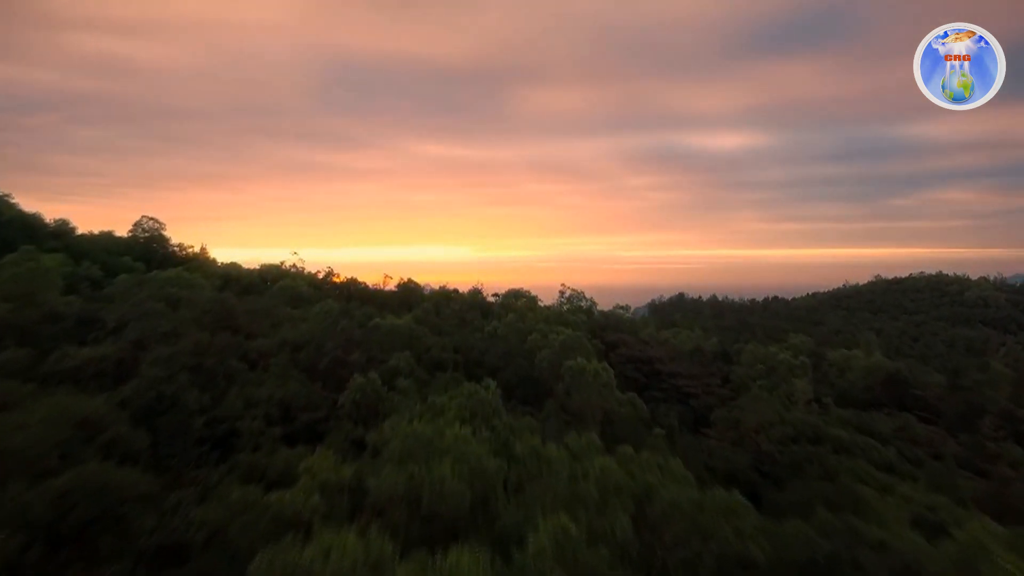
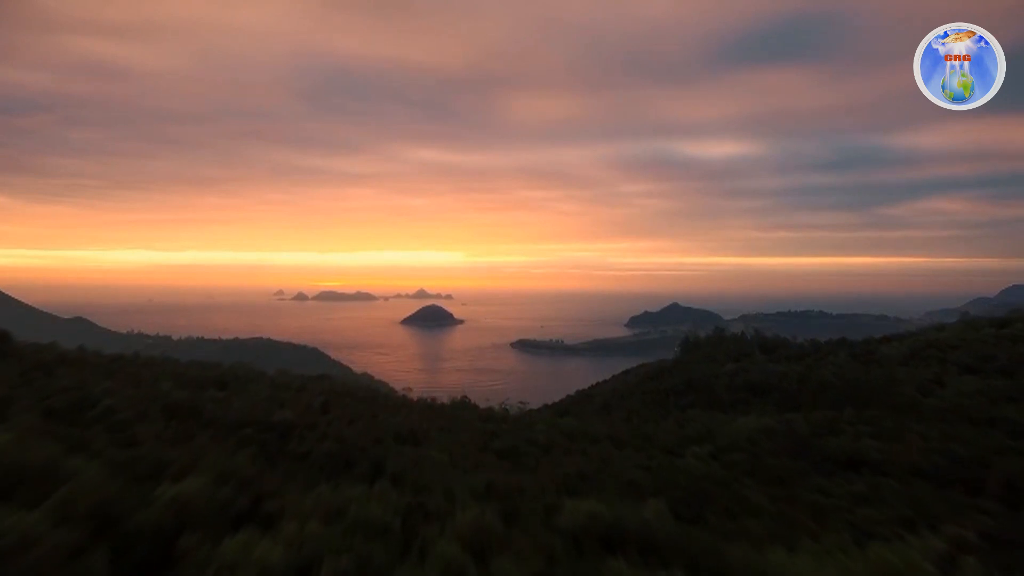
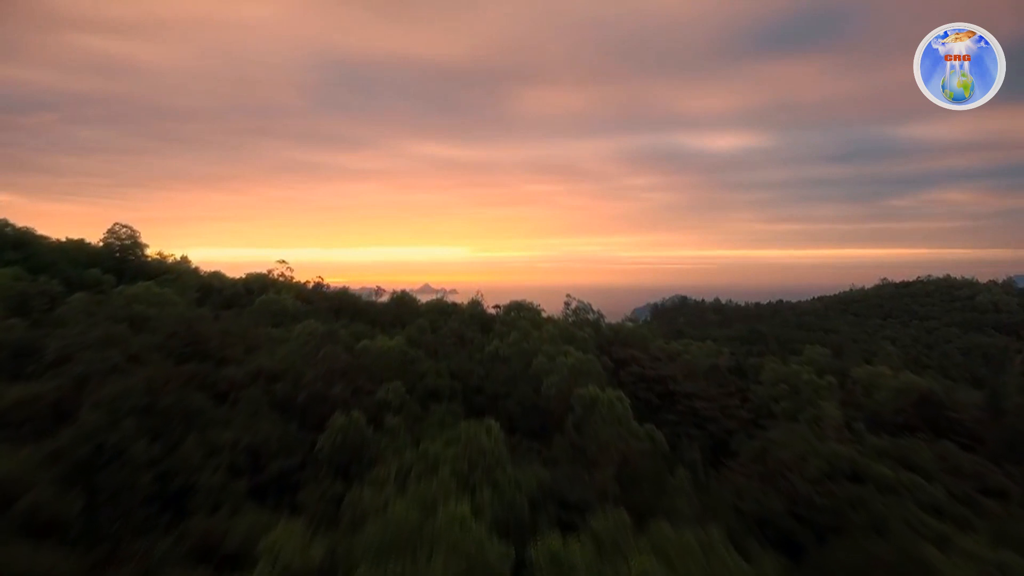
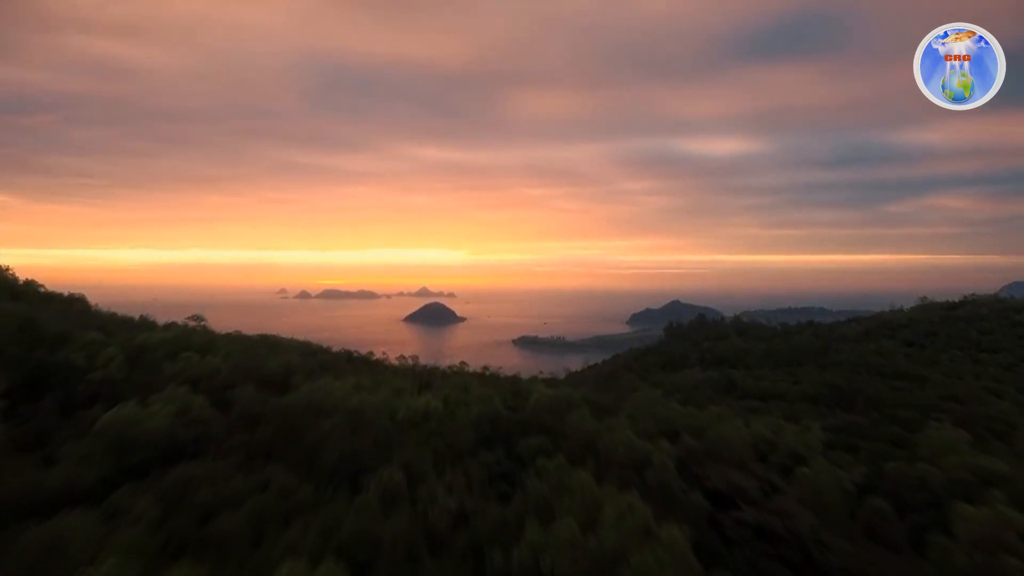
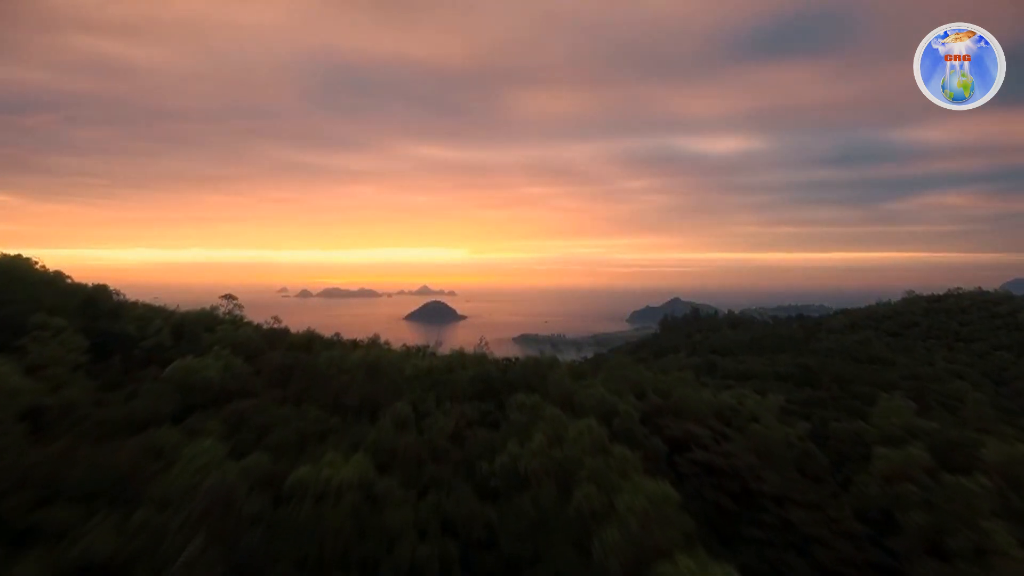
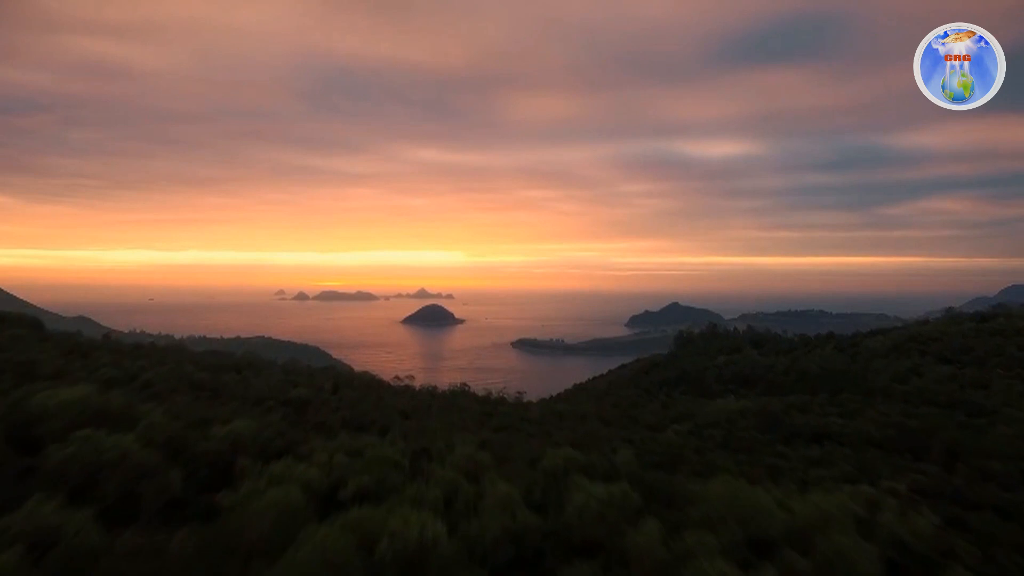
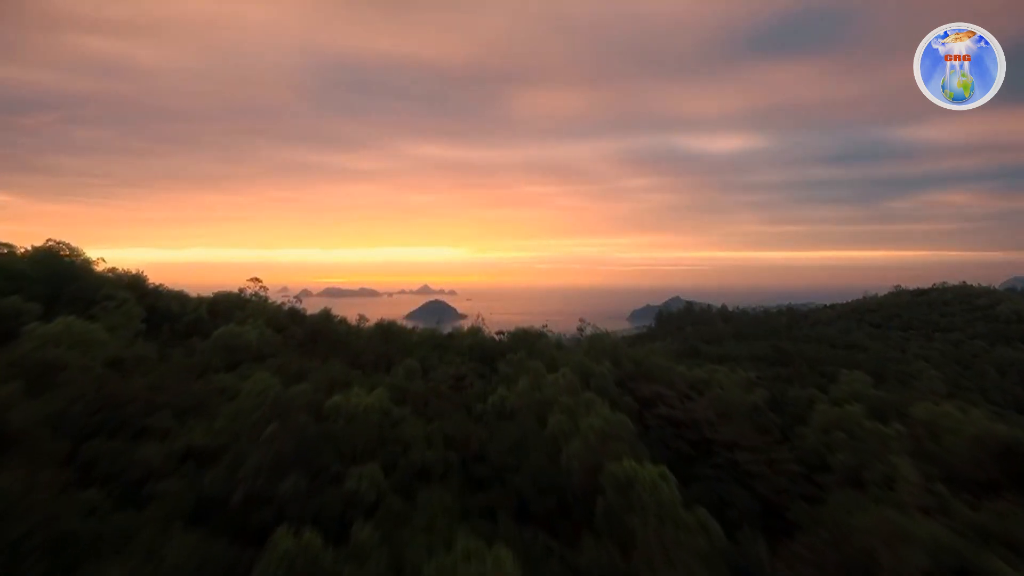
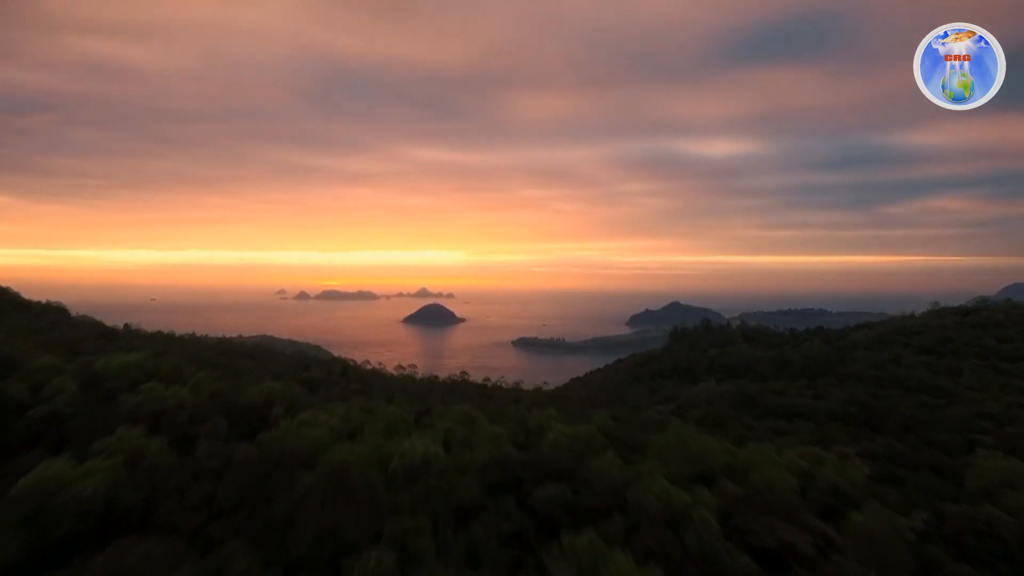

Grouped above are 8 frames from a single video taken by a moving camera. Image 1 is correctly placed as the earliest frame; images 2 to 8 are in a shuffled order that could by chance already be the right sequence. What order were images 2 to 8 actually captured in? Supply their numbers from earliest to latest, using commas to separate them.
3, 7, 5, 4, 8, 6, 2
